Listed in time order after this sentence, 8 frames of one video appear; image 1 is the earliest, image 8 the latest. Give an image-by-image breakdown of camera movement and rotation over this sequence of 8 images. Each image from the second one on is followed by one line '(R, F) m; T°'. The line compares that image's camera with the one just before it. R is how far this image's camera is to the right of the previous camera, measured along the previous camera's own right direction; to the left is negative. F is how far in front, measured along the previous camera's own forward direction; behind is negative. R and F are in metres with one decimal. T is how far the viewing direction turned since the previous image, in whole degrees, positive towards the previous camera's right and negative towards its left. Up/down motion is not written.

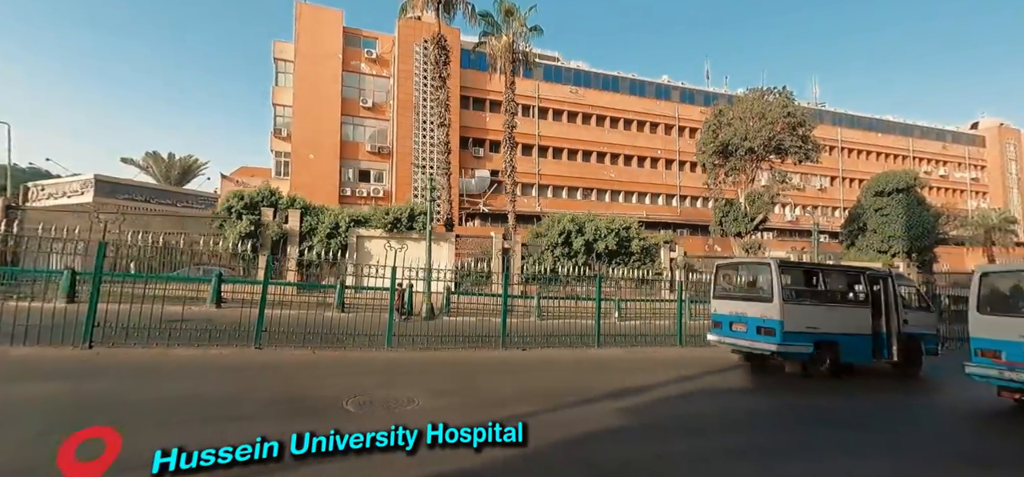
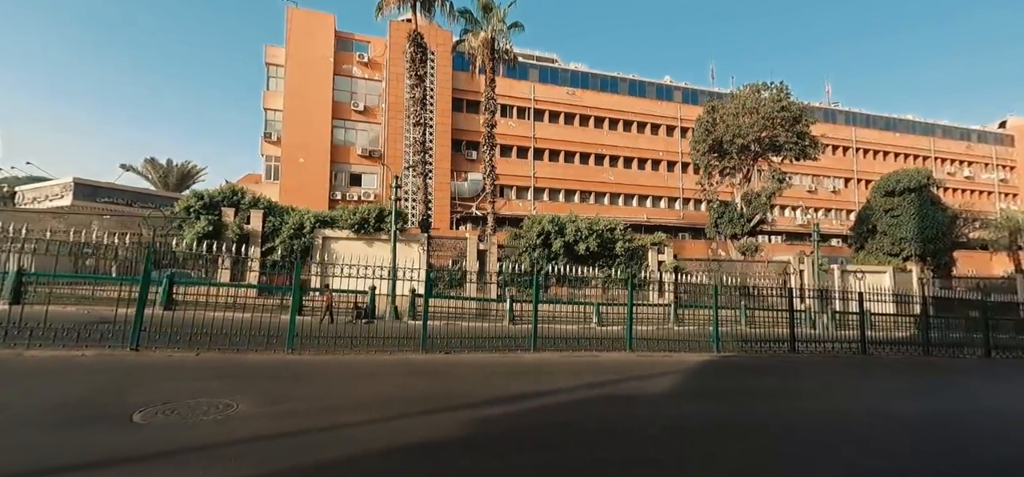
(+1.1, +0.5) m; -2°
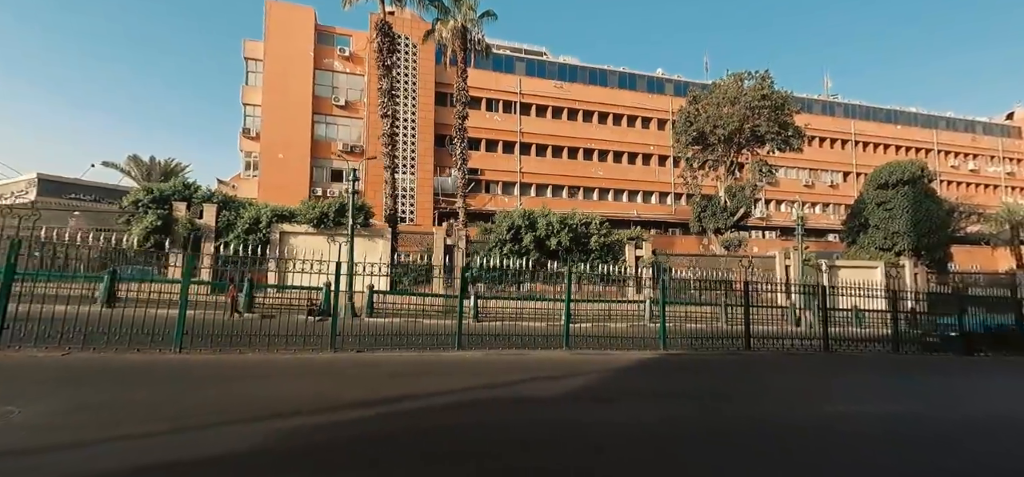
(+0.9, +0.4) m; -1°
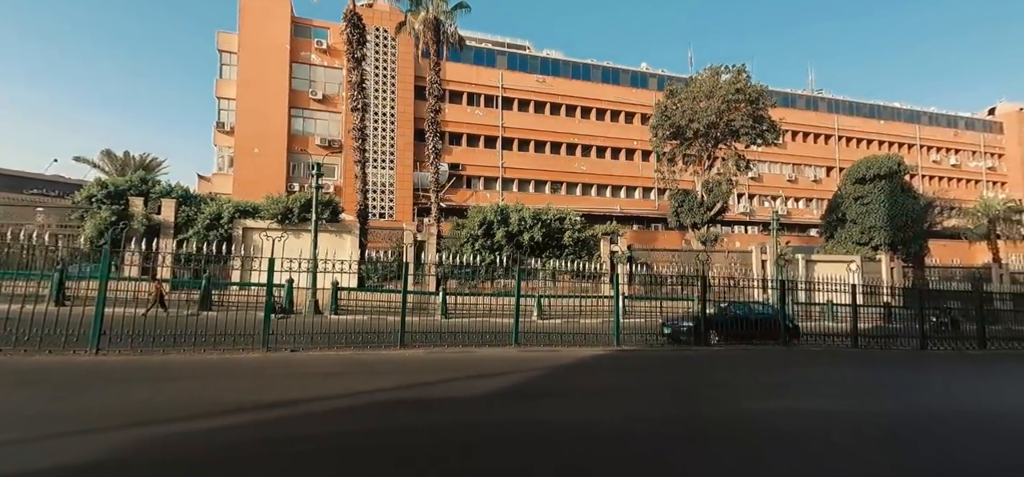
(+0.5, +0.1) m; +1°
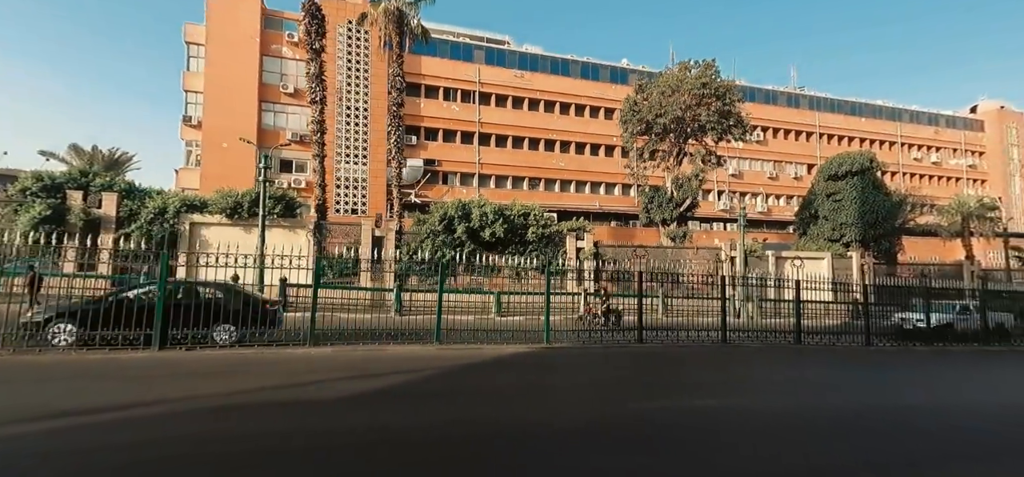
(+0.8, +0.2) m; +1°
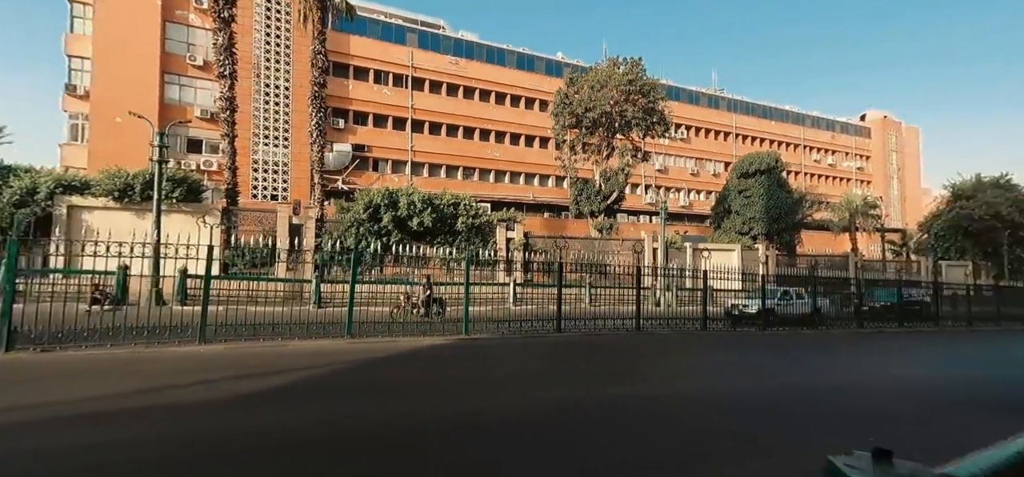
(+0.1, +0.2) m; +8°
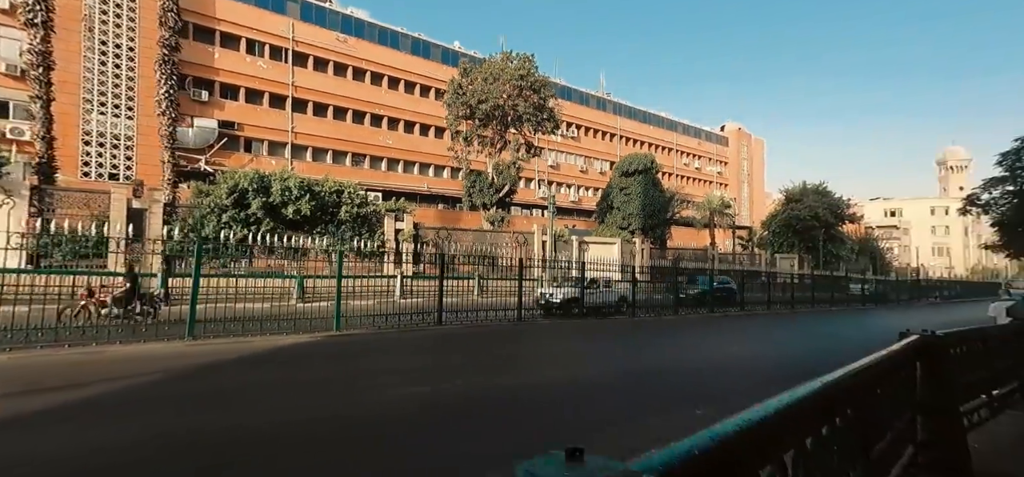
(+0.1, +0.3) m; +13°
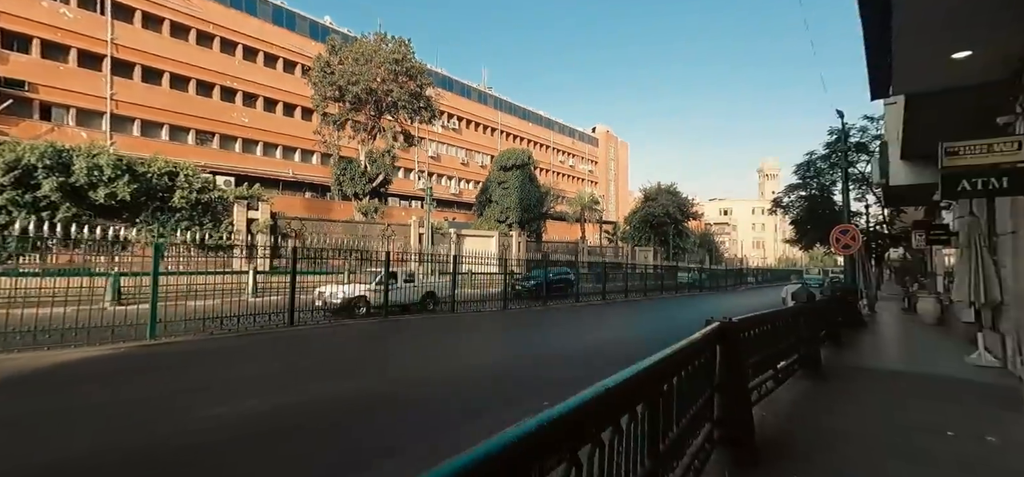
(+0.4, +0.2) m; +14°
